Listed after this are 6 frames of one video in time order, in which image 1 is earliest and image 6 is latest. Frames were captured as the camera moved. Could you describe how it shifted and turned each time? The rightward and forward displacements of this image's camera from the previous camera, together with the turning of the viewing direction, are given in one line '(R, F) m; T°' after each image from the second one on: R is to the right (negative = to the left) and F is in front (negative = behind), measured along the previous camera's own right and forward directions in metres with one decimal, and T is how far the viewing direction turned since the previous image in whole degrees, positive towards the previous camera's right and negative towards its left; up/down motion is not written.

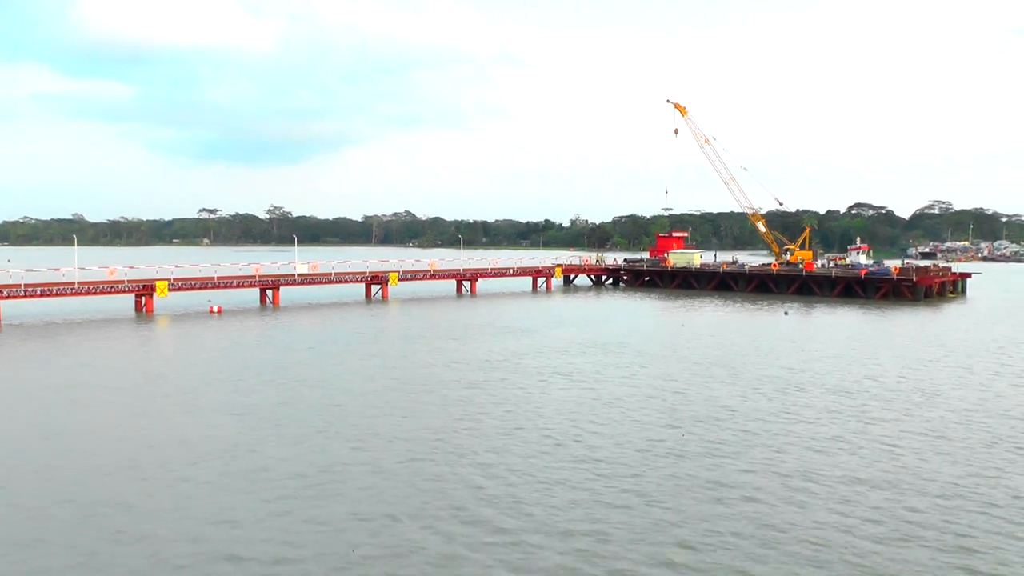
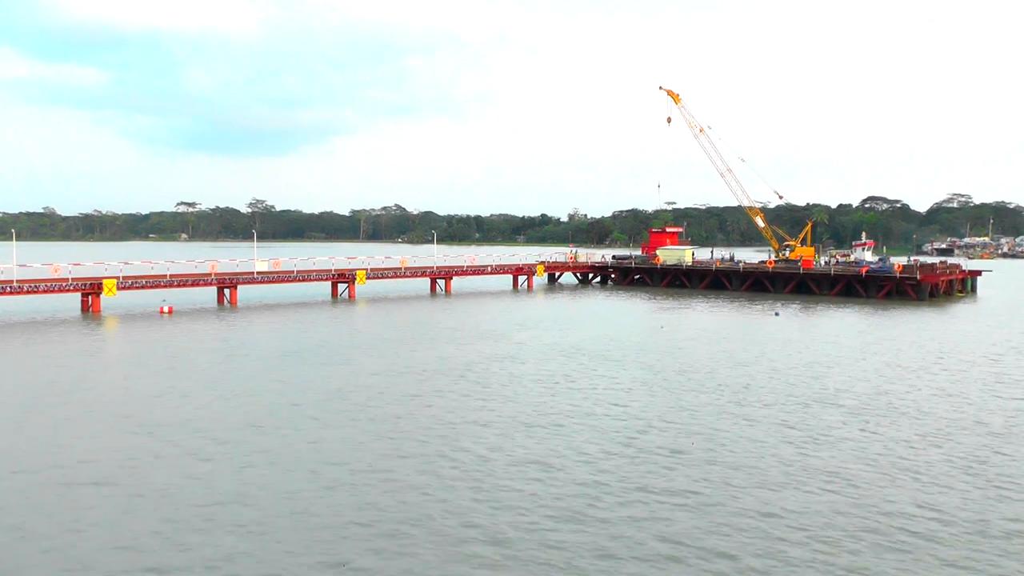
(+2.6, +1.9) m; -3°
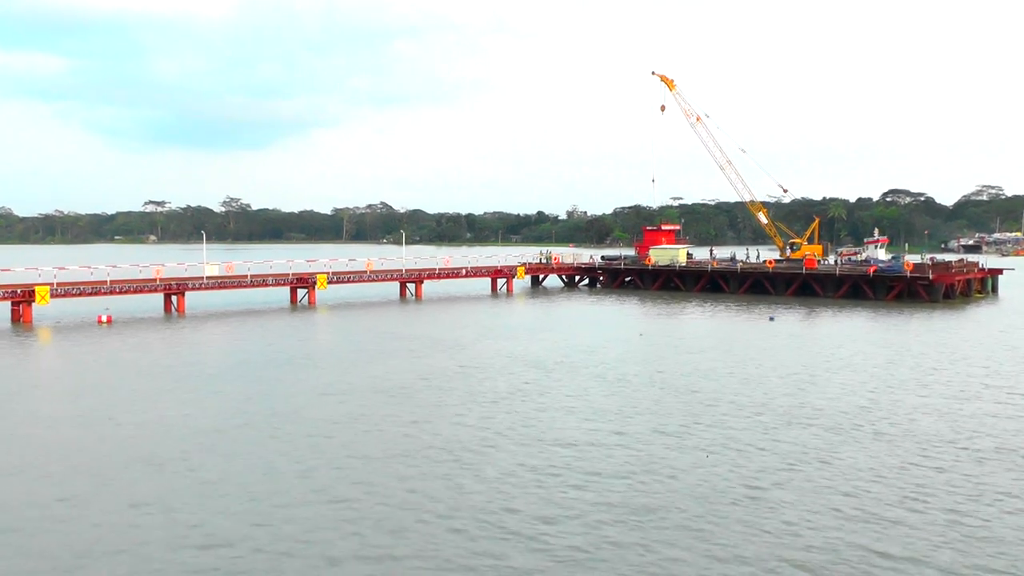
(+2.5, +2.7) m; -3°
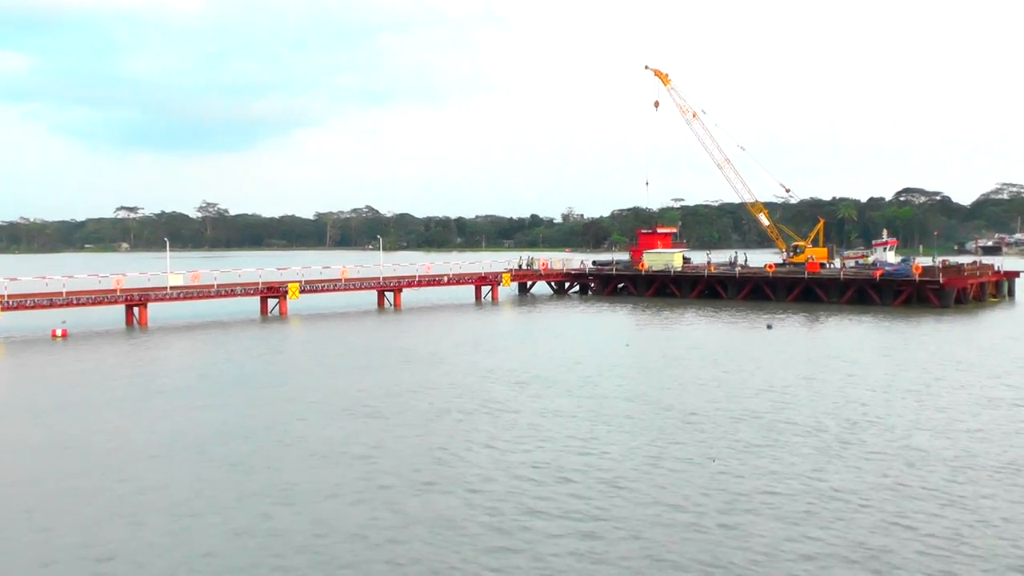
(+1.2, +1.7) m; -1°
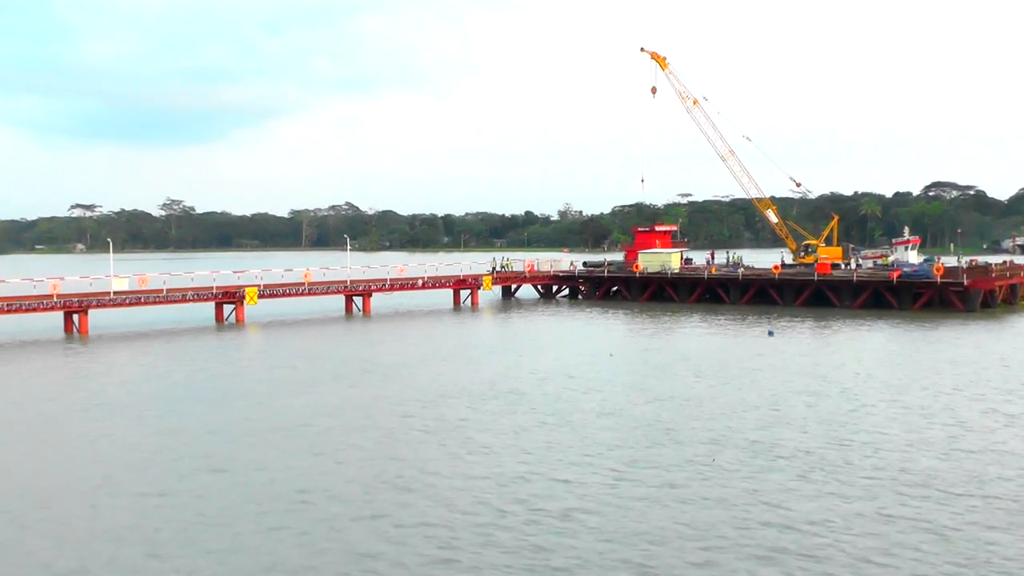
(+1.4, +2.7) m; -2°
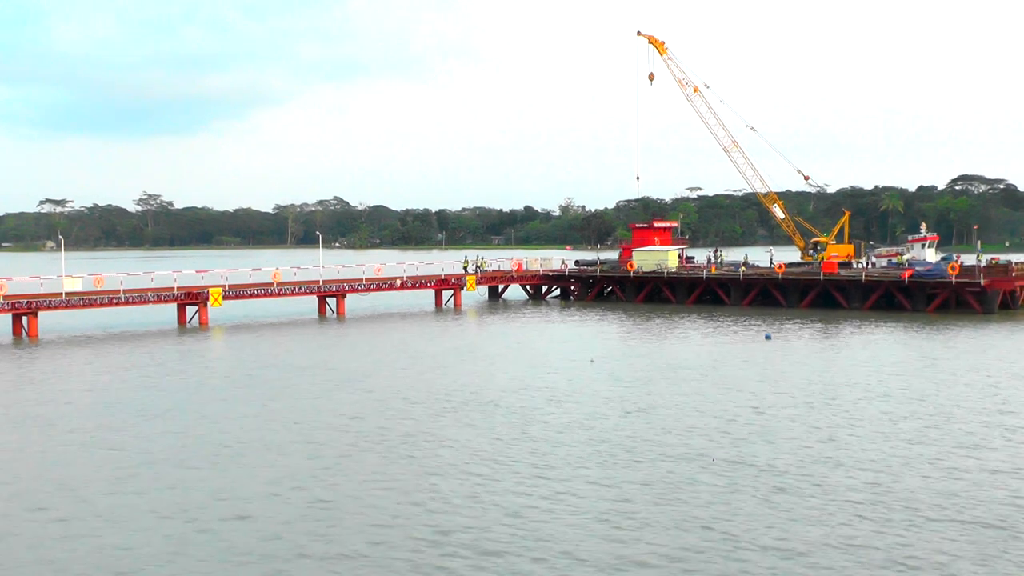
(+1.4, +2.0) m; -2°
